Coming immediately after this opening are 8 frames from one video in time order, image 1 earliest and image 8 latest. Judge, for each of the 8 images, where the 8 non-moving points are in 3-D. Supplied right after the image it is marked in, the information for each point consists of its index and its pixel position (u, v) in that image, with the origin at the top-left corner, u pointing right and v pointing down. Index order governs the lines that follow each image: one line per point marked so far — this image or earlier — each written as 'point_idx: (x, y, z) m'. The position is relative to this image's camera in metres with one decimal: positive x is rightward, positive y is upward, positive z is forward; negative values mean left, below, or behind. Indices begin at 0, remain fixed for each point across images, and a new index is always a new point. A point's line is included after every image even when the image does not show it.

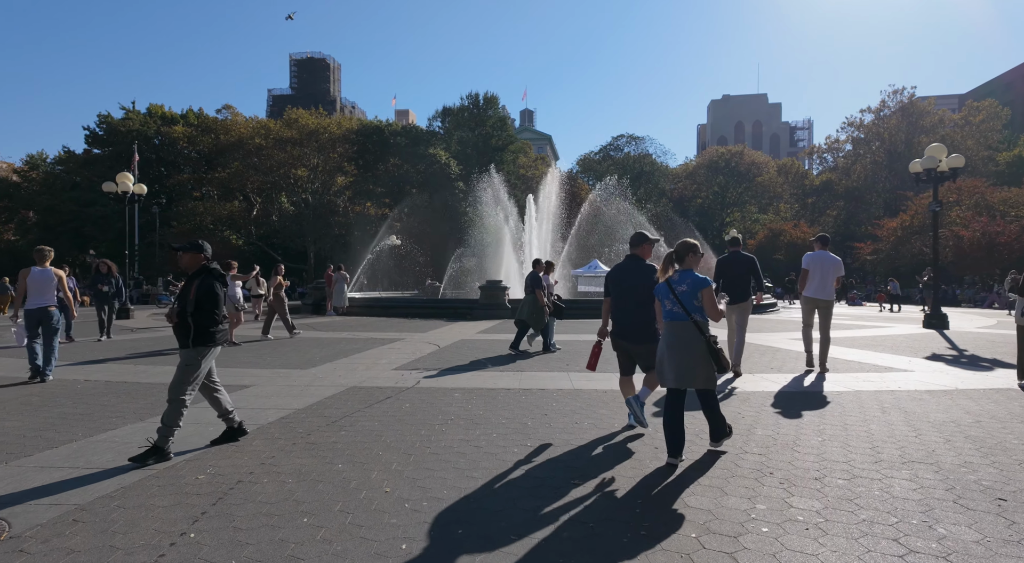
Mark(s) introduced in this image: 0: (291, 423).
0: (-1.9, -1.2, +5.3) m
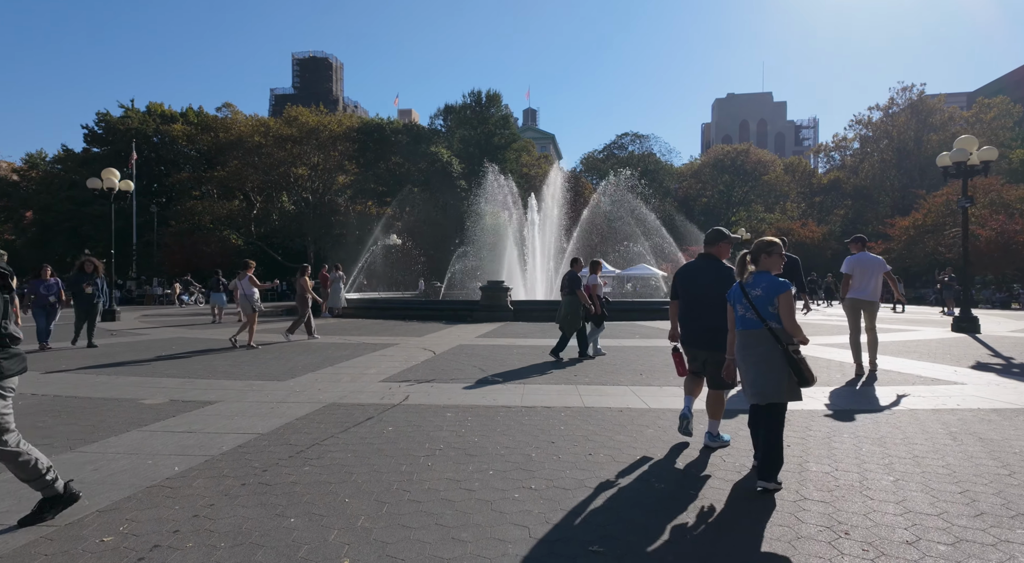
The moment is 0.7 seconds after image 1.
0: (-1.9, -1.2, +4.4) m
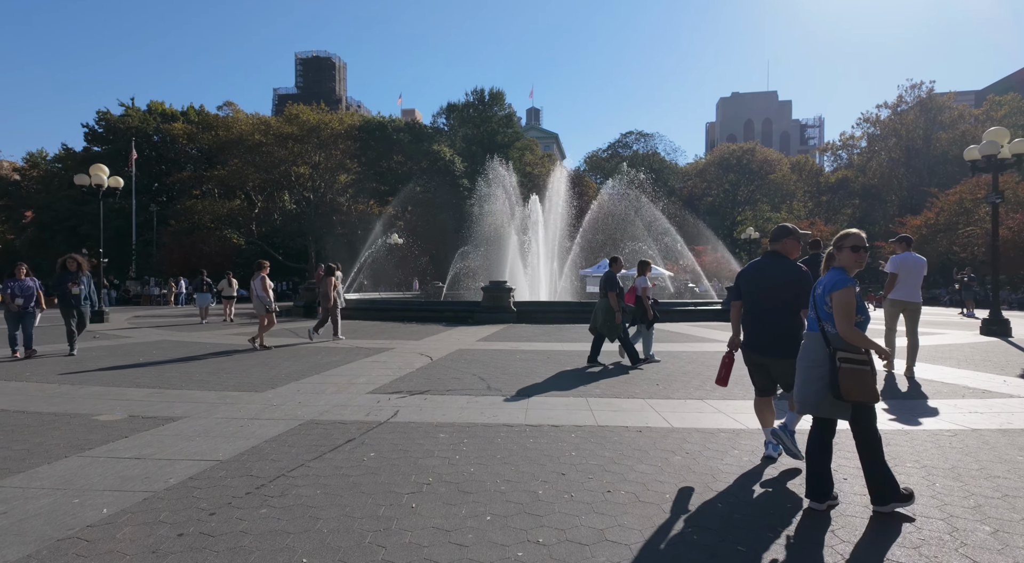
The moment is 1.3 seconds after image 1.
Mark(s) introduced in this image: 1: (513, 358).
0: (-1.9, -1.3, +3.7) m
1: (0.0, -1.2, +9.8) m
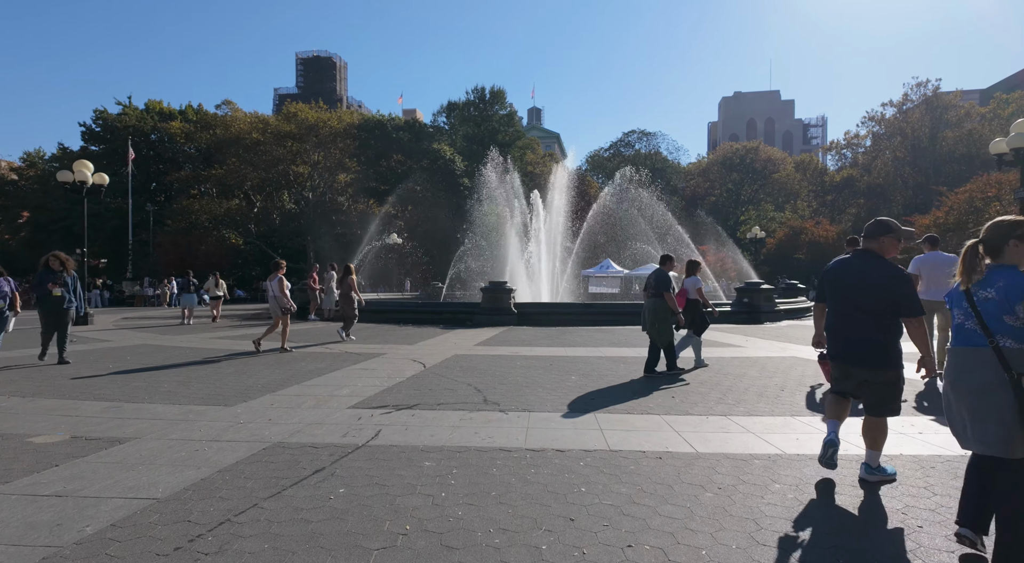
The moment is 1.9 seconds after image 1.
0: (-1.9, -1.3, +2.9) m
1: (0.0, -1.2, +9.1) m
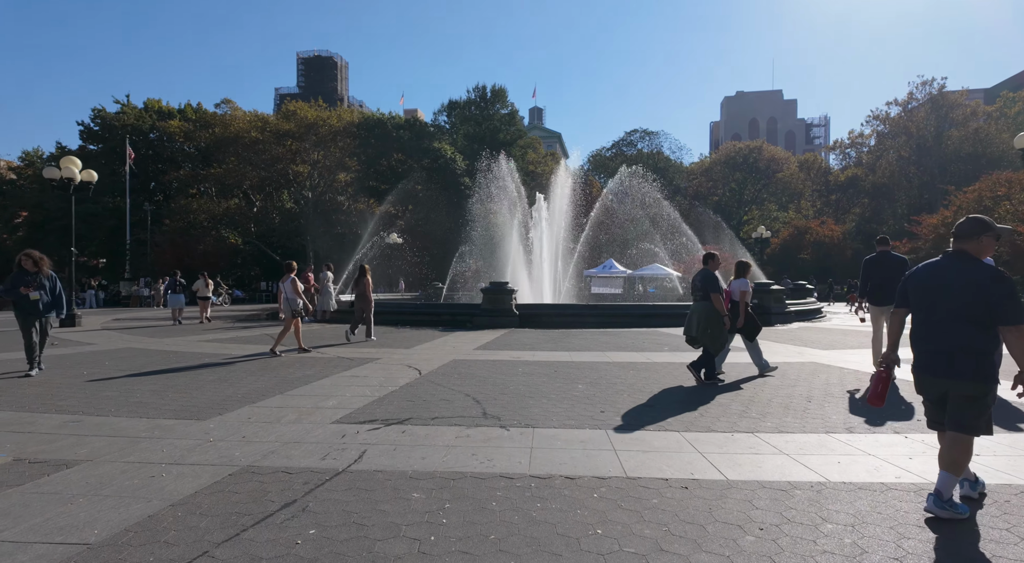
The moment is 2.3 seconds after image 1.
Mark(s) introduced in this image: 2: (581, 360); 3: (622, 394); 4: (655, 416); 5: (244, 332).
0: (-1.9, -1.3, +2.4) m
1: (+0.1, -1.2, +8.5) m
2: (+1.1, -1.2, +9.6) m
3: (+1.2, -1.3, +6.9) m
4: (+1.3, -1.3, +5.7) m
5: (-6.6, -1.2, +15.0) m
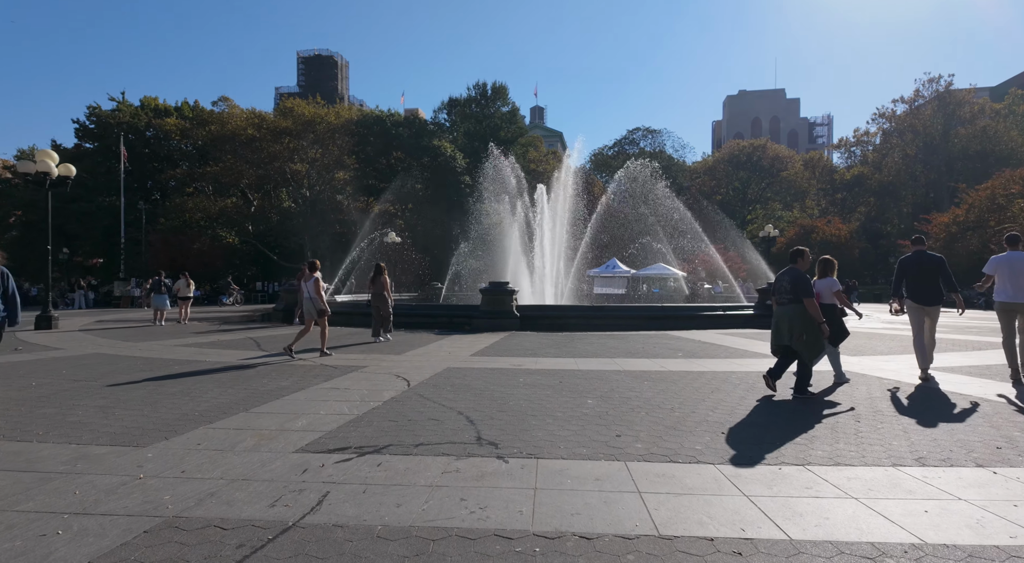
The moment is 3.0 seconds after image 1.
0: (-1.9, -1.3, +1.5) m
1: (+0.1, -1.2, +7.6) m
2: (+1.1, -1.2, +8.7) m
3: (+1.2, -1.3, +6.0) m
4: (+1.3, -1.3, +4.8) m
5: (-6.5, -1.2, +14.1) m
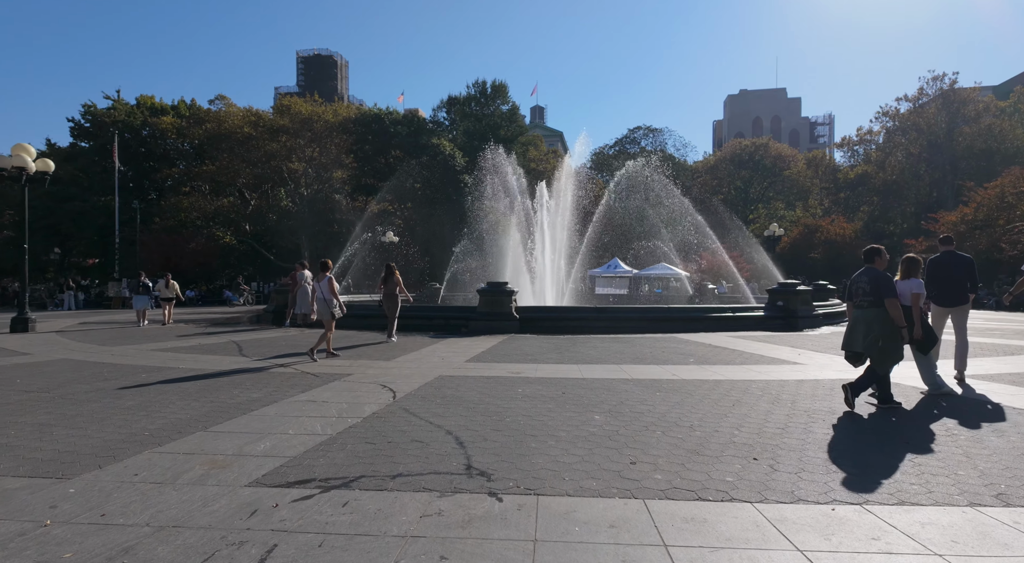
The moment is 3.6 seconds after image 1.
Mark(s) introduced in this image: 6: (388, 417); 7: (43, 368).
0: (-1.9, -1.3, +0.7) m
1: (0.0, -1.2, +6.8) m
2: (+1.1, -1.2, +8.0) m
3: (+1.2, -1.3, +5.2) m
4: (+1.3, -1.3, +4.1) m
5: (-6.6, -1.3, +13.3) m
6: (-1.1, -1.2, +5.7) m
7: (-7.0, -1.3, +9.2) m
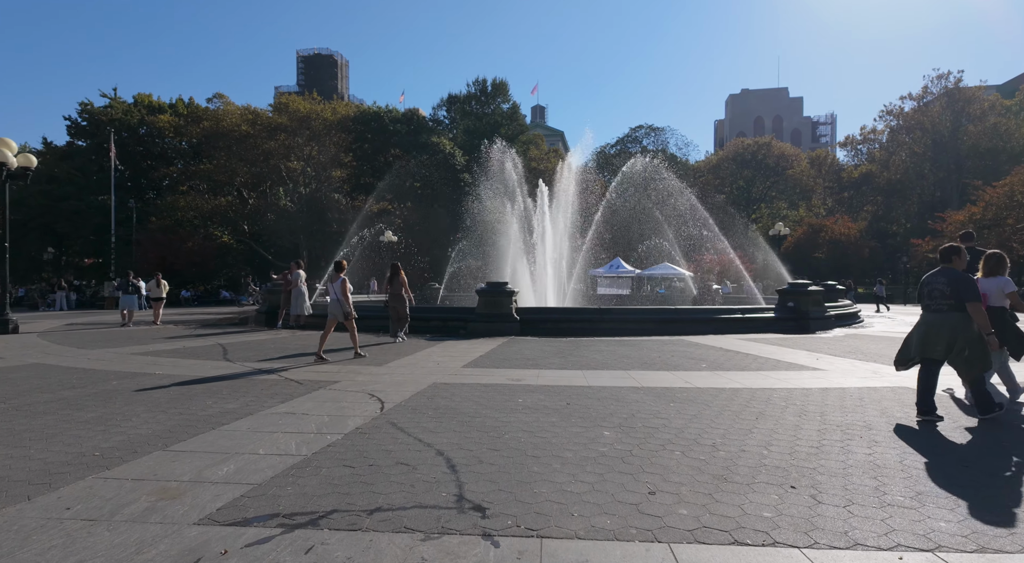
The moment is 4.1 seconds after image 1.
0: (-1.9, -1.3, +0.1) m
1: (0.0, -1.2, +6.2) m
2: (+1.1, -1.2, +7.4) m
3: (+1.2, -1.3, +4.6) m
4: (+1.3, -1.3, +3.5) m
5: (-6.6, -1.3, +12.7) m
6: (-1.2, -1.2, +5.1) m
7: (-7.0, -1.3, +8.6) m
